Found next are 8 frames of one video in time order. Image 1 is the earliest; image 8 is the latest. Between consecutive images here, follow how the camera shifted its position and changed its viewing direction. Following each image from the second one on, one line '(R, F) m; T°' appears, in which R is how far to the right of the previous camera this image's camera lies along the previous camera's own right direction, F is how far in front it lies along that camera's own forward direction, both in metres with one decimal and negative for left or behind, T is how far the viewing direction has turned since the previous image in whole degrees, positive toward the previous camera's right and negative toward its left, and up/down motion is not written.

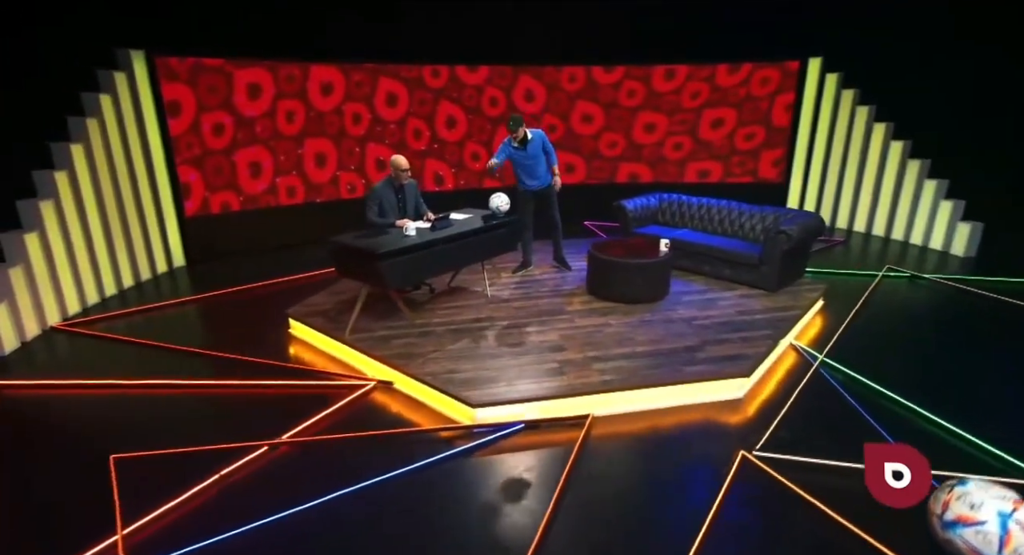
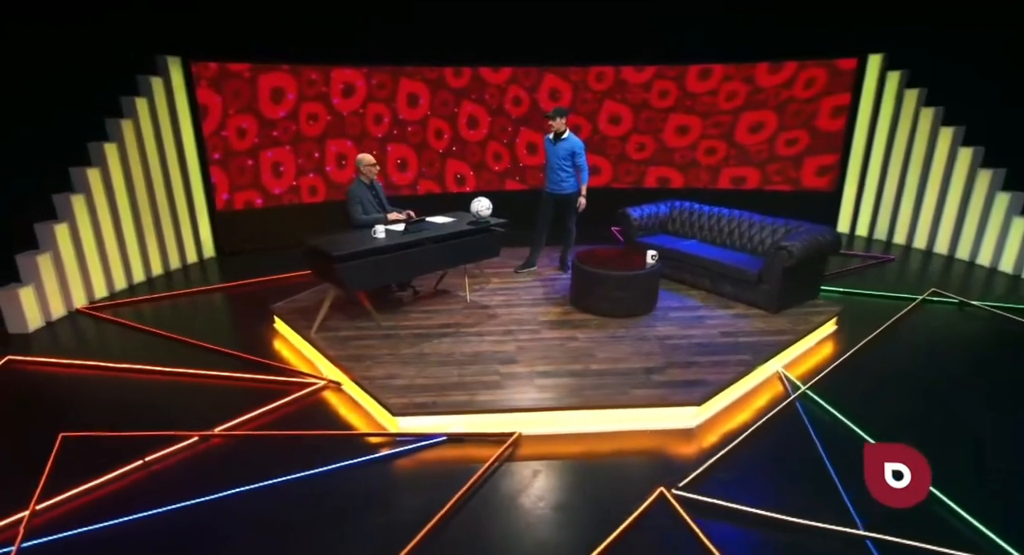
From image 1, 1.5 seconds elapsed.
(+0.7, +0.2) m; -8°
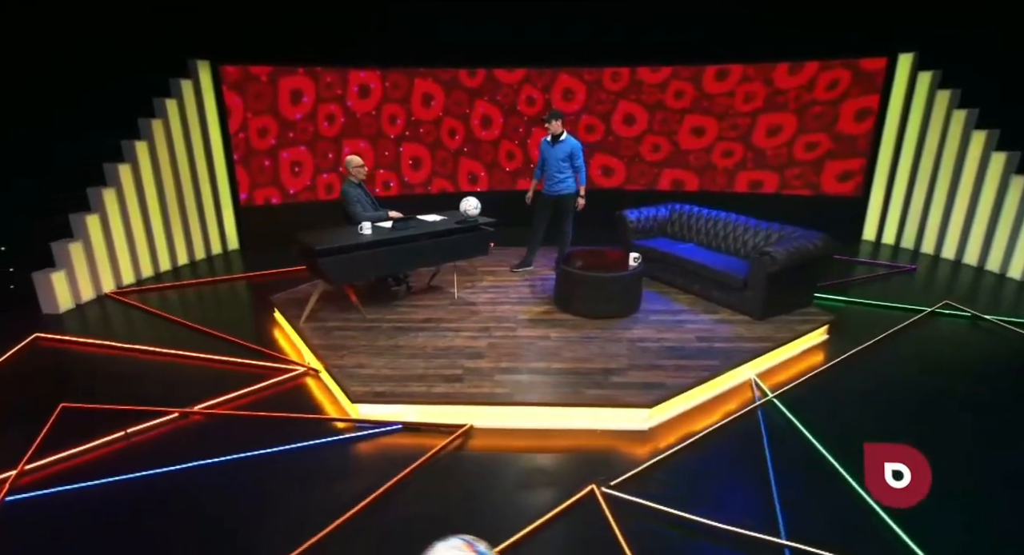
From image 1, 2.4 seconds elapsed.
(+0.5, 0.0) m; -5°
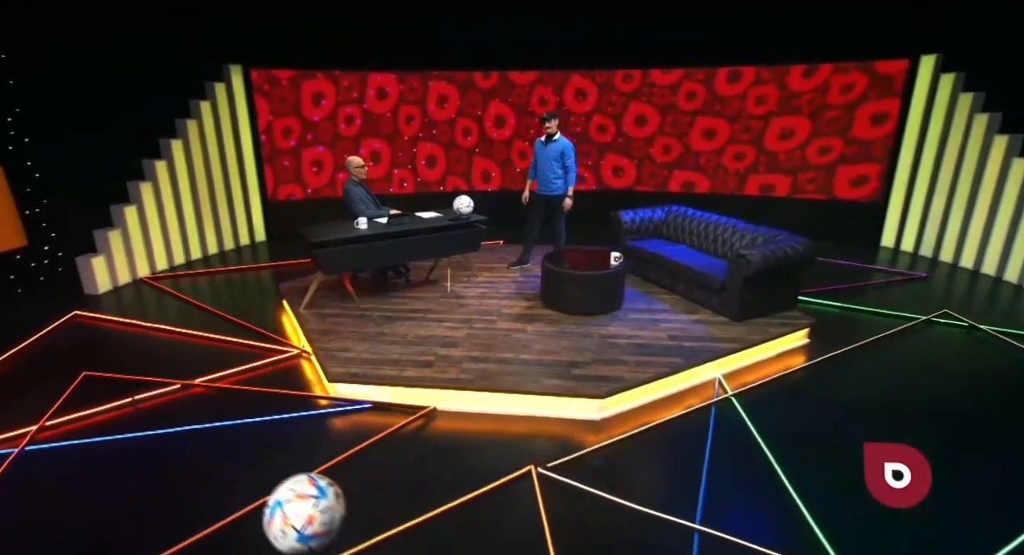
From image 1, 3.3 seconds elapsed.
(+0.4, -0.2) m; -4°
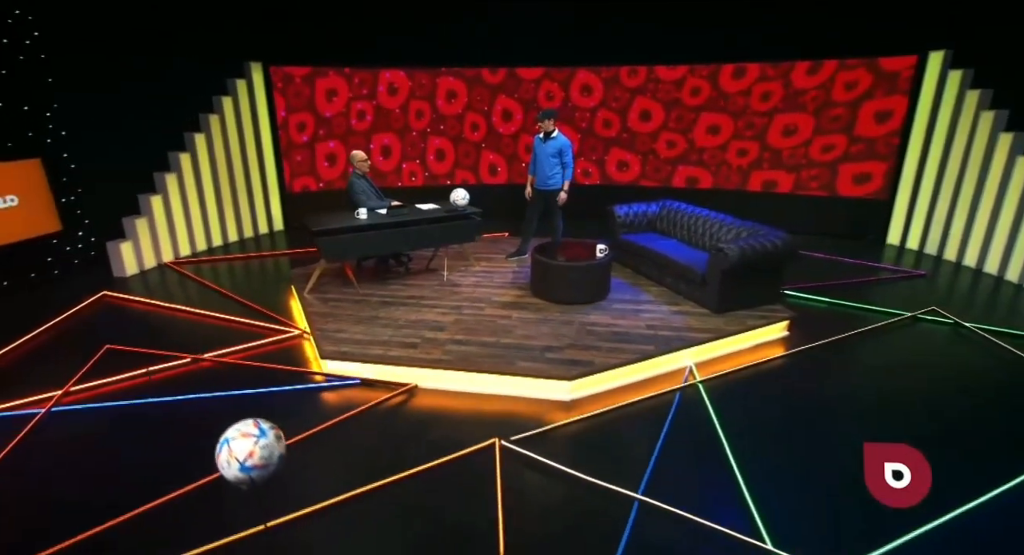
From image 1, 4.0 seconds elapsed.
(+0.3, -0.2) m; -3°
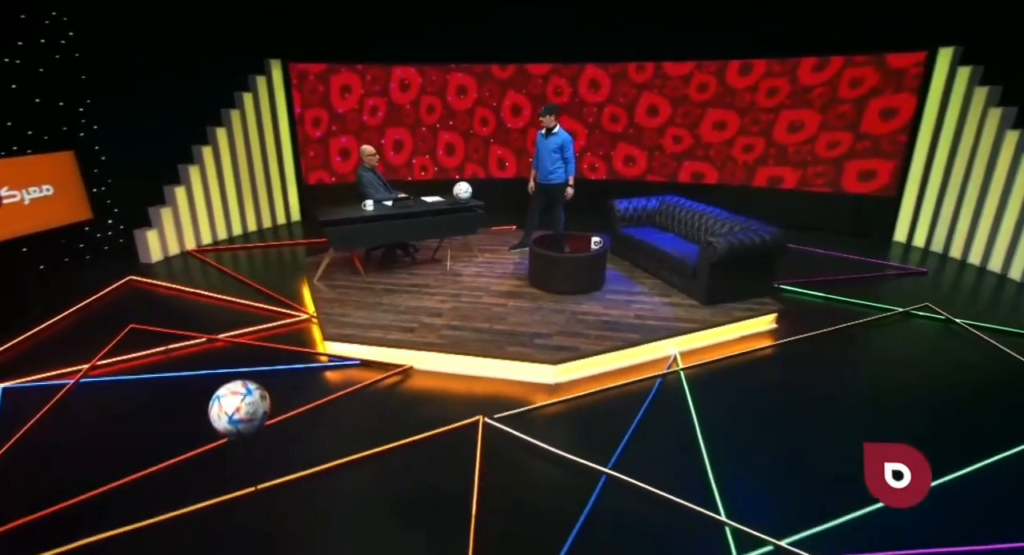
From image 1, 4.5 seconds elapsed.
(+0.2, -0.2) m; -2°
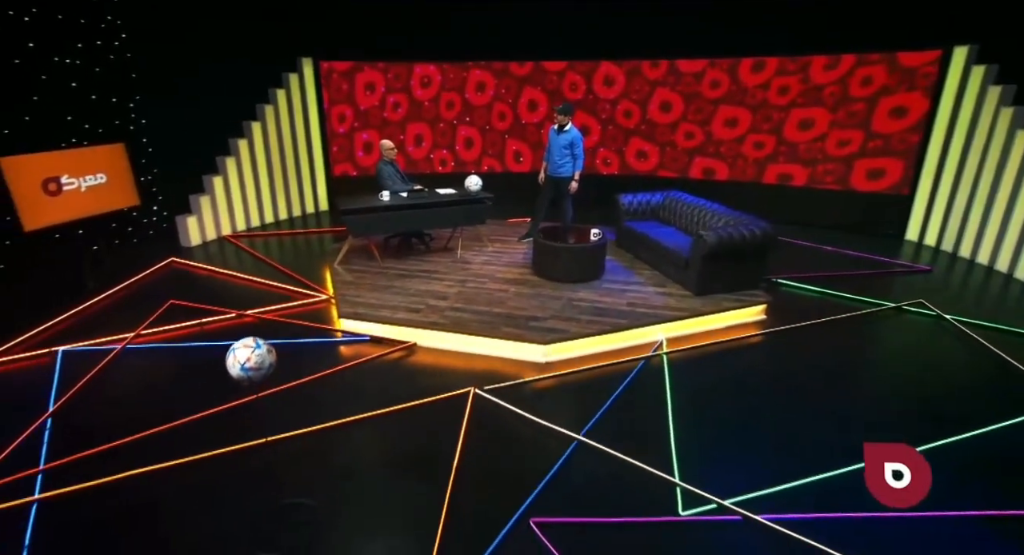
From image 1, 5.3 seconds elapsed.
(+0.2, -0.3) m; -3°
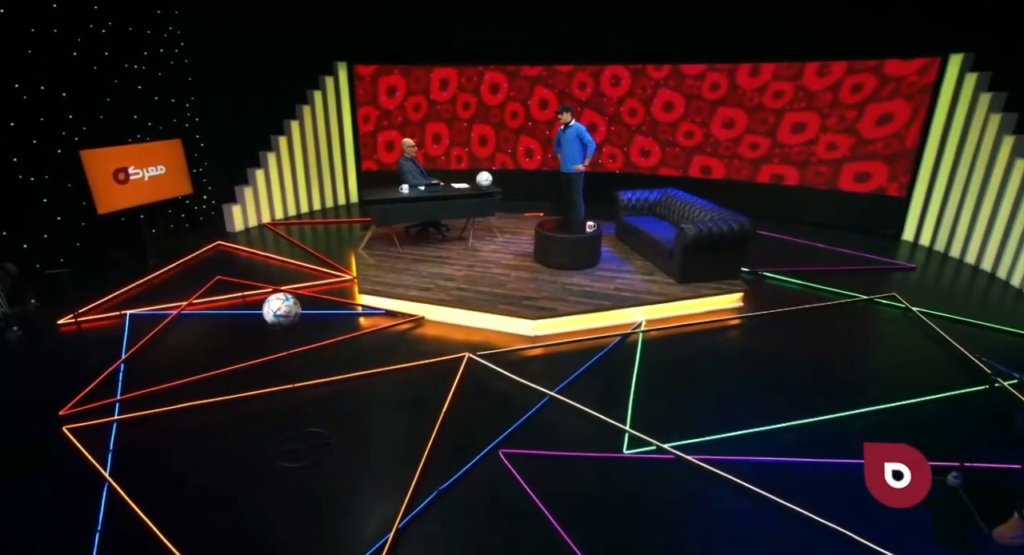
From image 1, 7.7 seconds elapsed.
(+0.3, -0.5) m; -3°
